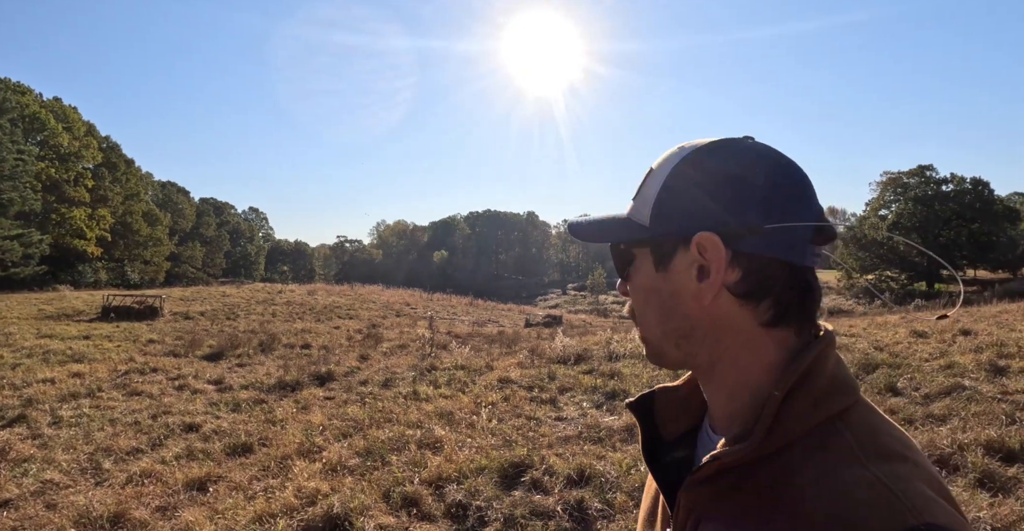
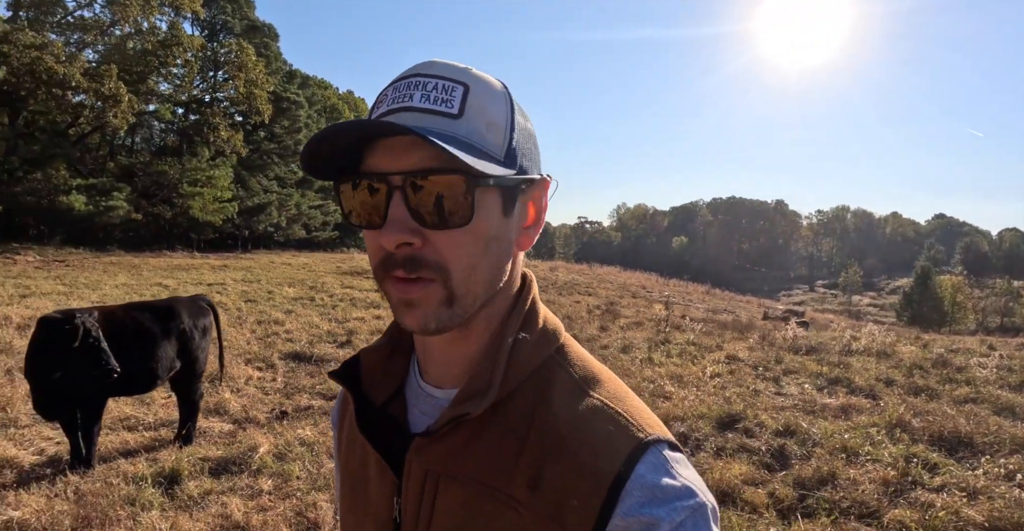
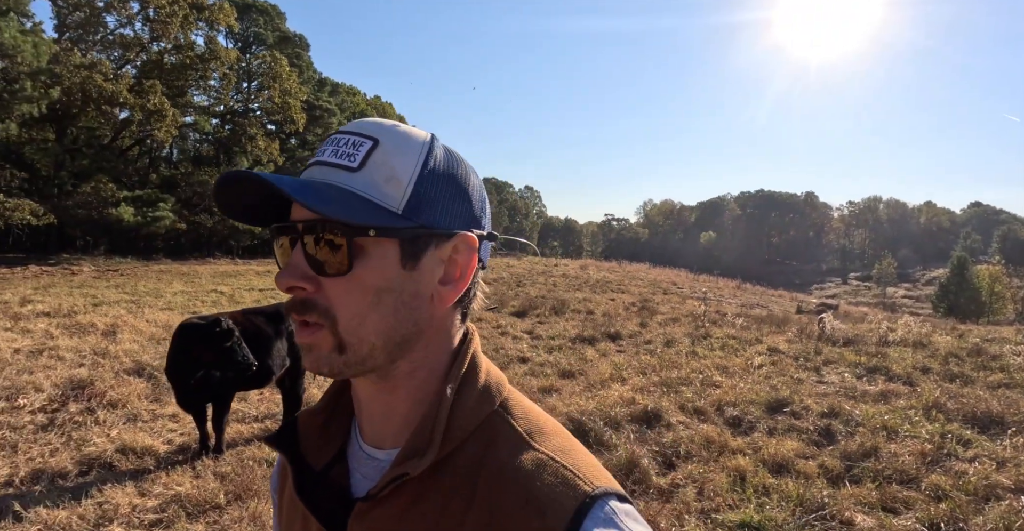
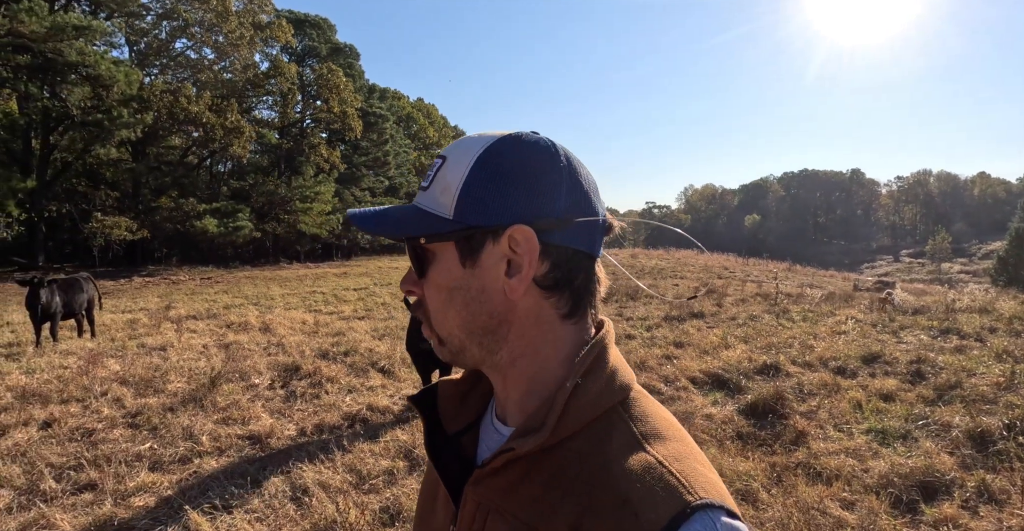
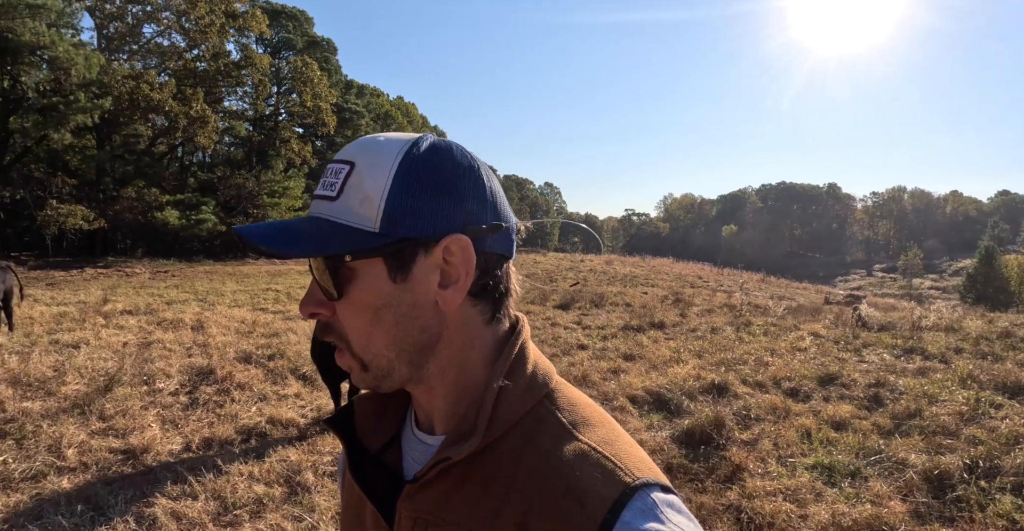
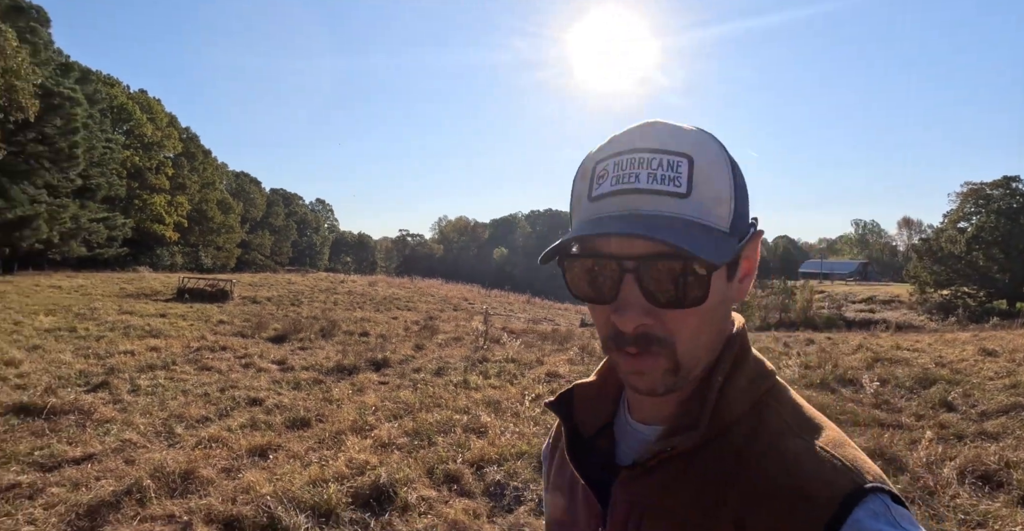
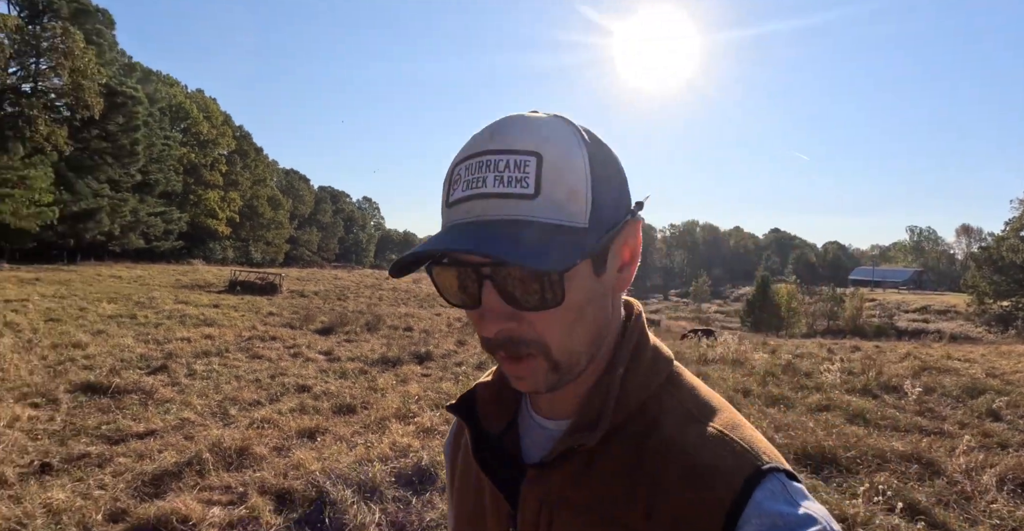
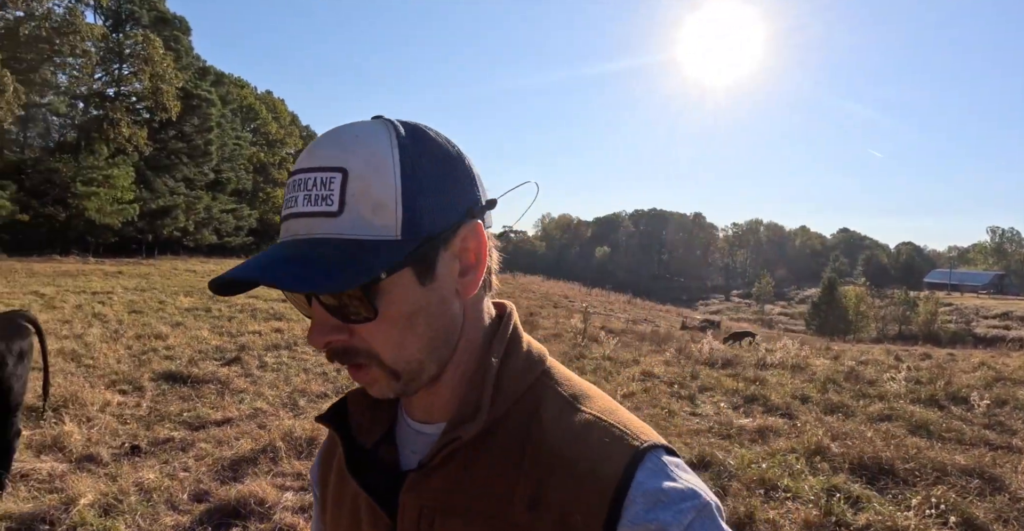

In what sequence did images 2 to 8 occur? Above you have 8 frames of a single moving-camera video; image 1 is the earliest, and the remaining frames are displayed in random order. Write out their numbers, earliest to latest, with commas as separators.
6, 7, 8, 2, 3, 5, 4
